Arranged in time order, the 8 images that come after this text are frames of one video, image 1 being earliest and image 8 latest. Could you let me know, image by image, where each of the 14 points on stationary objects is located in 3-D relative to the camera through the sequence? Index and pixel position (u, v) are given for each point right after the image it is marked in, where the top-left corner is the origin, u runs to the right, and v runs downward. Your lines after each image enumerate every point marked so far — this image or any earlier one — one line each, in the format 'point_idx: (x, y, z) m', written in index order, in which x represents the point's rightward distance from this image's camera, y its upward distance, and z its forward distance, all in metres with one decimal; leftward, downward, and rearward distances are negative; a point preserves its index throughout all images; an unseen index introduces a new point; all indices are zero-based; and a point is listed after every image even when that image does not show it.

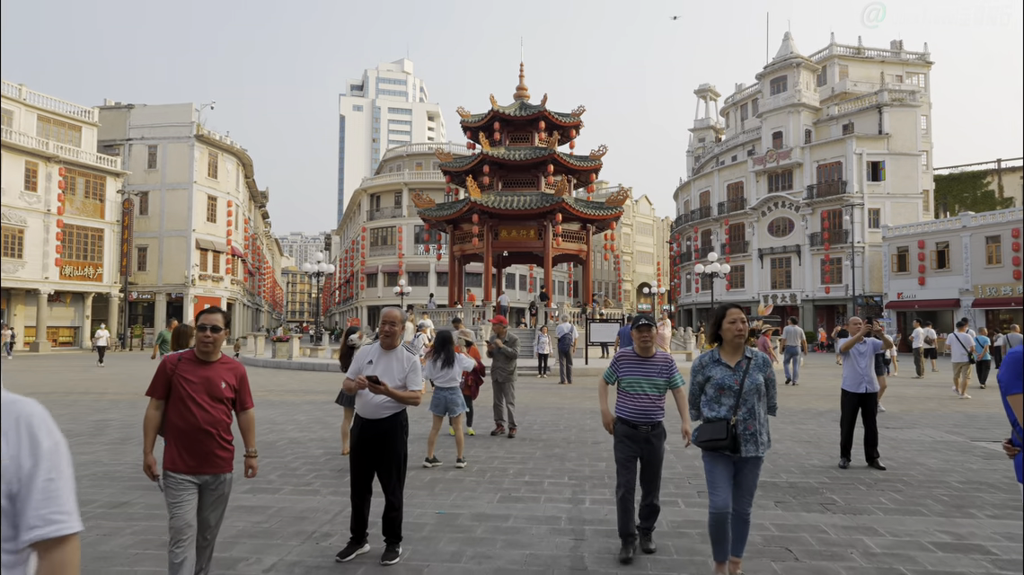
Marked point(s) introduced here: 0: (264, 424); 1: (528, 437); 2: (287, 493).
0: (-3.5, -1.9, +9.6) m
1: (+0.2, -1.9, +8.6) m
2: (-1.9, -1.8, +5.8) m
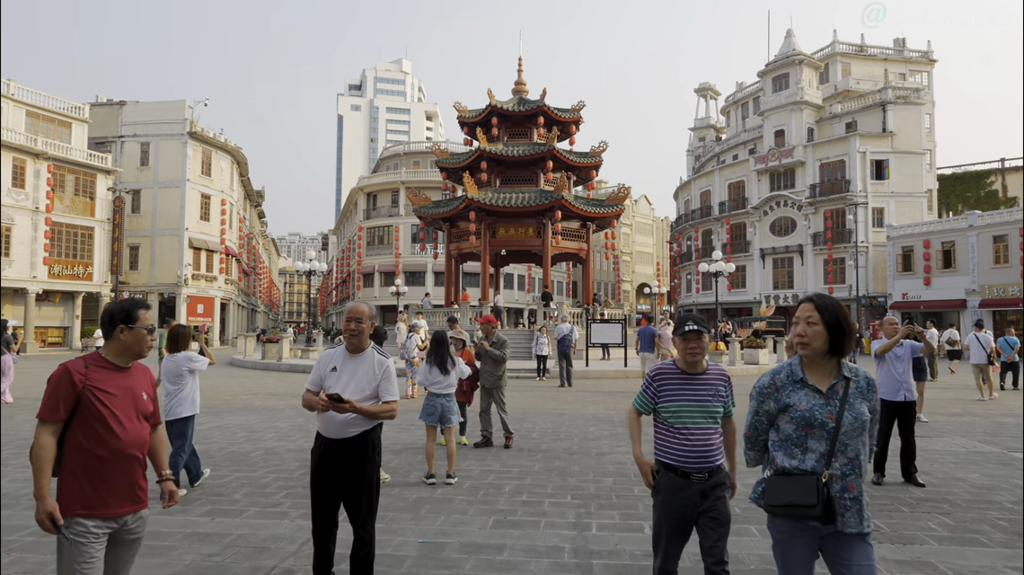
0: (-3.6, -1.9, +8.9) m
1: (+0.2, -1.9, +7.9) m
2: (-2.0, -1.7, +5.1) m
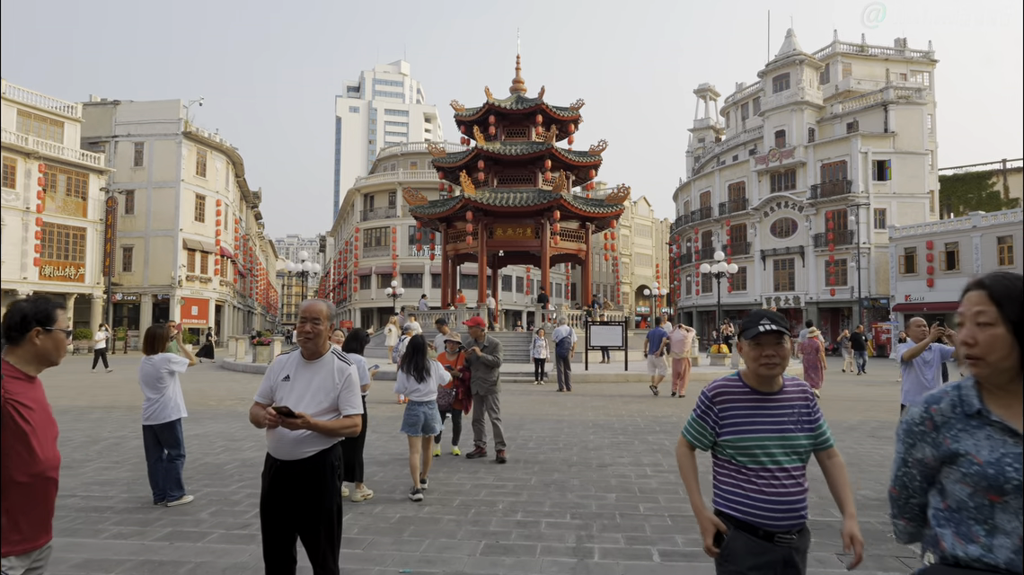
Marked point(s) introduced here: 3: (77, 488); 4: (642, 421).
0: (-3.6, -1.9, +8.4) m
1: (+0.1, -1.9, +7.4) m
2: (-2.0, -1.7, +4.6) m
3: (-3.9, -1.8, +6.0) m
4: (+2.0, -2.0, +10.3) m
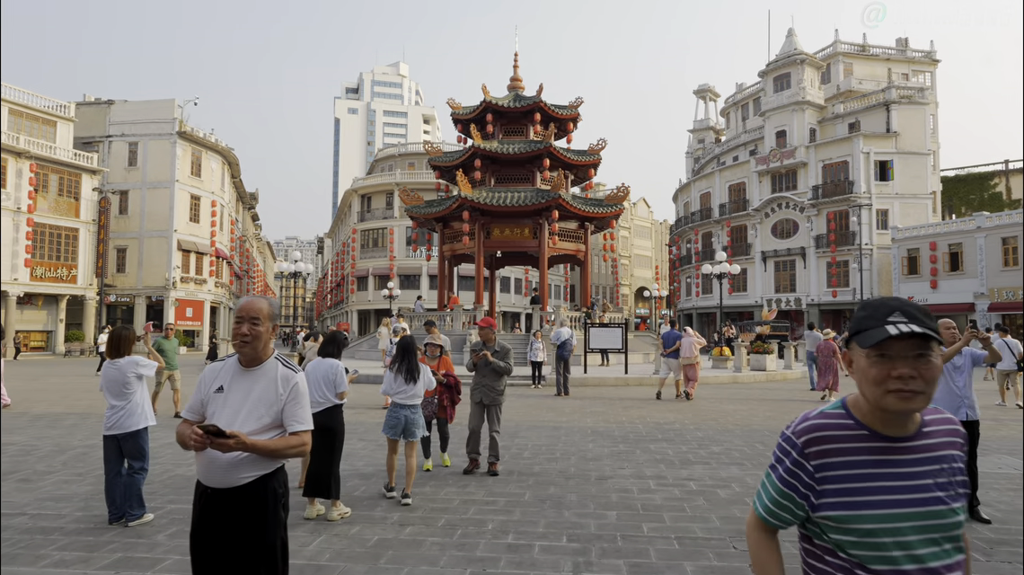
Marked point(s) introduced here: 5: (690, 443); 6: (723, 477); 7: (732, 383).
0: (-3.7, -1.9, +7.9) m
1: (+0.1, -1.9, +6.9) m
2: (-2.1, -1.7, +4.1) m
3: (-4.0, -1.8, +5.5) m
4: (+1.9, -2.0, +9.8) m
5: (+2.2, -2.0, +8.5) m
6: (+2.1, -1.9, +6.7) m
7: (+6.0, -2.6, +18.4) m
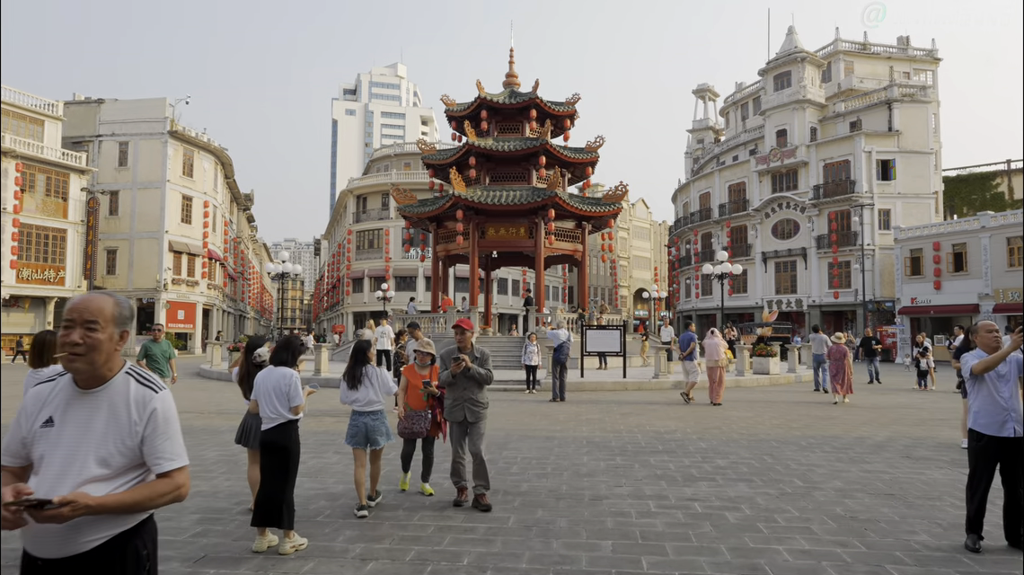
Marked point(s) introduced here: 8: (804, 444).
0: (-3.8, -1.9, +7.2) m
1: (-0.1, -1.9, +6.2) m
2: (-2.2, -1.7, +3.4) m
3: (-4.1, -1.8, +4.9) m
4: (+1.8, -2.0, +9.1) m
5: (+2.1, -2.0, +7.8) m
6: (+1.9, -1.9, +6.0) m
7: (+5.8, -2.6, +17.7) m
8: (+3.7, -2.0, +8.7) m
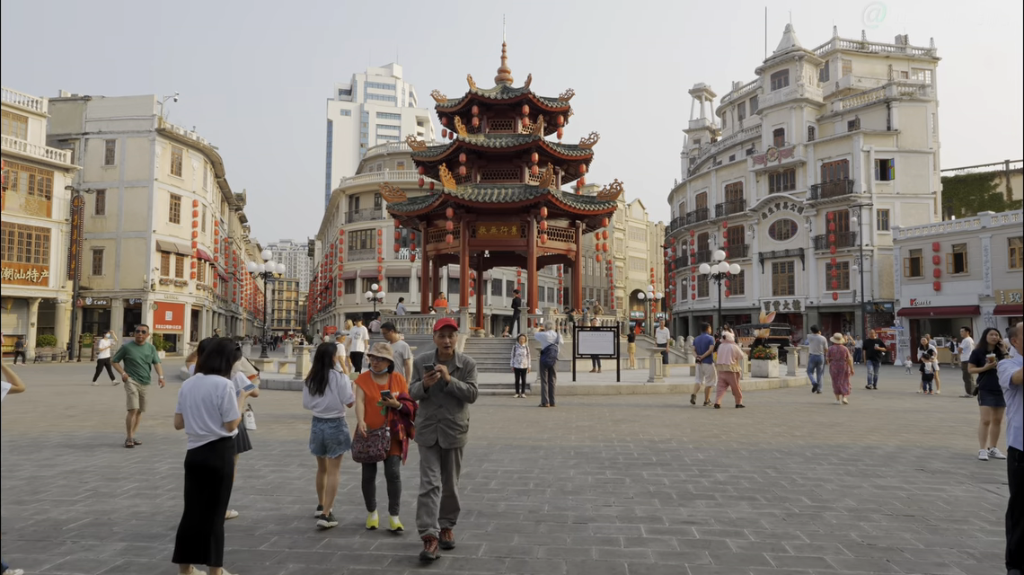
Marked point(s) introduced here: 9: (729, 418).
0: (-4.0, -1.9, +6.5) m
1: (-0.3, -1.8, +5.6) m
2: (-2.4, -1.6, +2.7) m
3: (-4.3, -1.7, +4.2) m
4: (+1.6, -2.0, +8.5) m
5: (+1.9, -1.9, +7.2) m
6: (+1.7, -1.8, +5.3) m
7: (+5.6, -2.6, +17.1) m
8: (+3.5, -2.0, +8.0) m
9: (+3.8, -2.3, +11.7) m
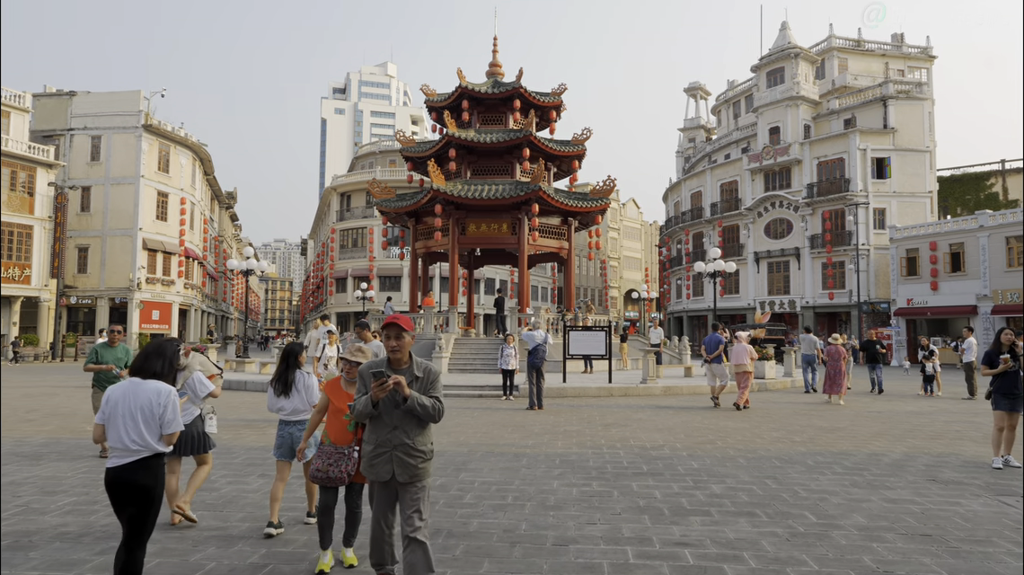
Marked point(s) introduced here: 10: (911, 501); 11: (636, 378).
0: (-4.2, -1.8, +5.9) m
1: (-0.5, -1.8, +5.0) m
2: (-2.6, -1.6, +2.1) m
3: (-4.5, -1.7, +3.6) m
4: (+1.3, -2.0, +7.9) m
5: (+1.7, -1.9, +6.6) m
6: (+1.5, -1.8, +4.8) m
7: (+5.3, -2.6, +16.6) m
8: (+3.3, -2.0, +7.5) m
9: (+3.5, -2.2, +11.2) m
10: (+3.5, -1.9, +5.9) m
11: (+3.3, -2.4, +18.0) m
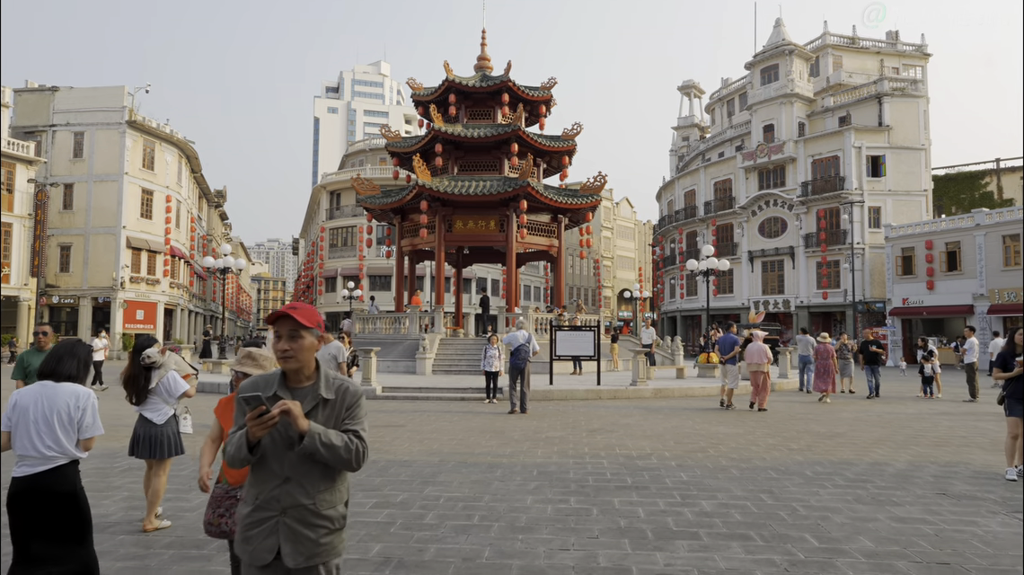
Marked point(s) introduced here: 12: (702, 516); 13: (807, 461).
0: (-4.5, -1.8, +5.3) m
1: (-0.7, -1.8, +4.4) m
2: (-2.8, -1.6, +1.5) m
3: (-4.7, -1.6, +2.9) m
4: (+1.1, -1.9, +7.3) m
5: (+1.4, -1.9, +6.0) m
6: (+1.3, -1.8, +4.2) m
7: (+4.9, -2.5, +16.0) m
8: (+3.0, -1.9, +6.9) m
9: (+3.2, -2.2, +10.6) m
10: (+3.2, -1.8, +5.3) m
11: (+3.0, -2.4, +17.4) m
12: (+1.5, -1.8, +5.4) m
13: (+3.3, -2.0, +7.6) m
